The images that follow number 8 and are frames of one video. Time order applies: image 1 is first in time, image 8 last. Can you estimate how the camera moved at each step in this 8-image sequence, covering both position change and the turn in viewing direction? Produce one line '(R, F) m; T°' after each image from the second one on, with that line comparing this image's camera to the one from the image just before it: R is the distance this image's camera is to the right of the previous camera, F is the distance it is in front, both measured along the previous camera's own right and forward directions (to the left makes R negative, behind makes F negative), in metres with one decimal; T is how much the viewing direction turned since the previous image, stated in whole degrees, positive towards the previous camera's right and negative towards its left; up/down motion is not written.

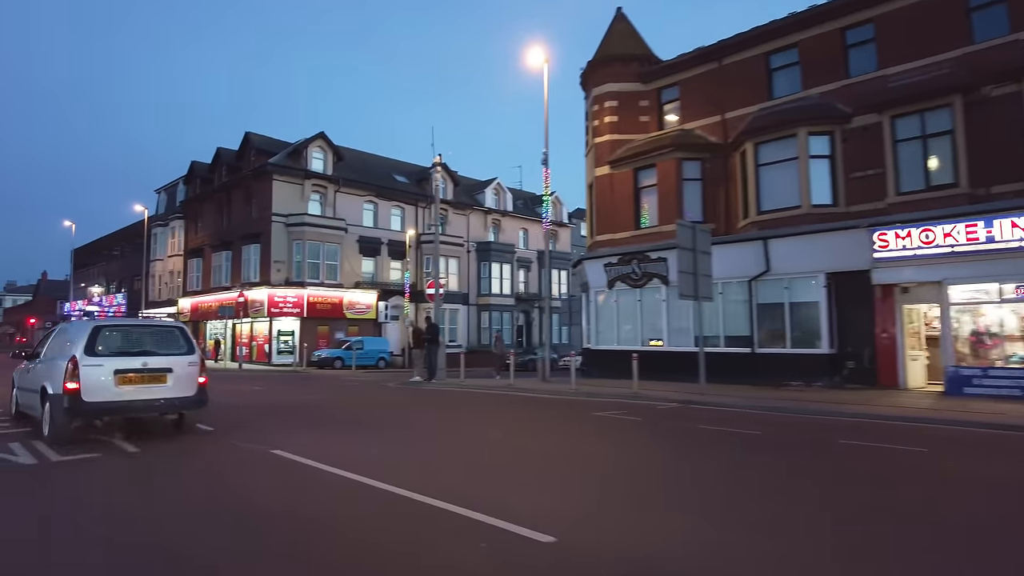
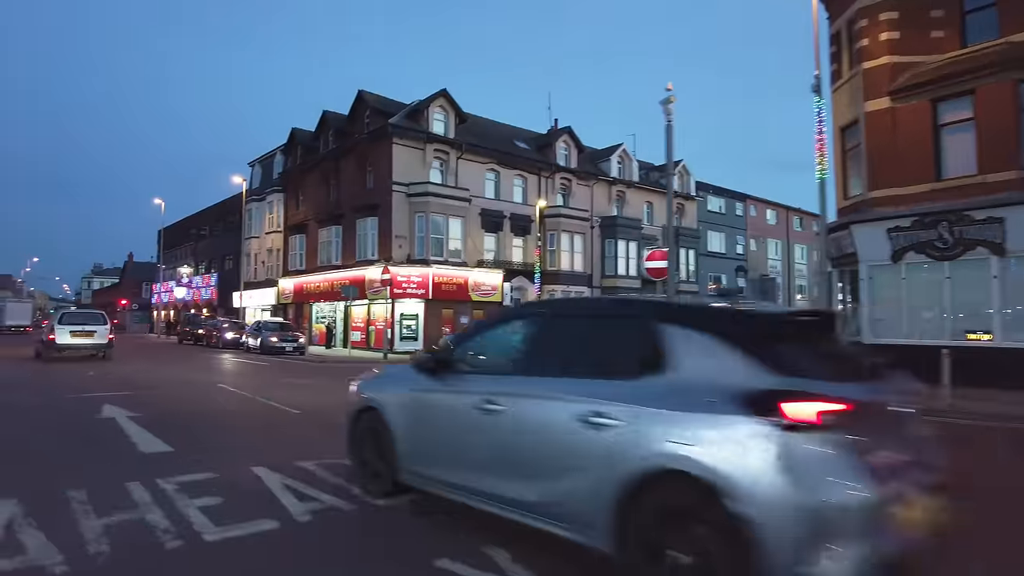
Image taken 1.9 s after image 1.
(-4.9, +5.1) m; -5°
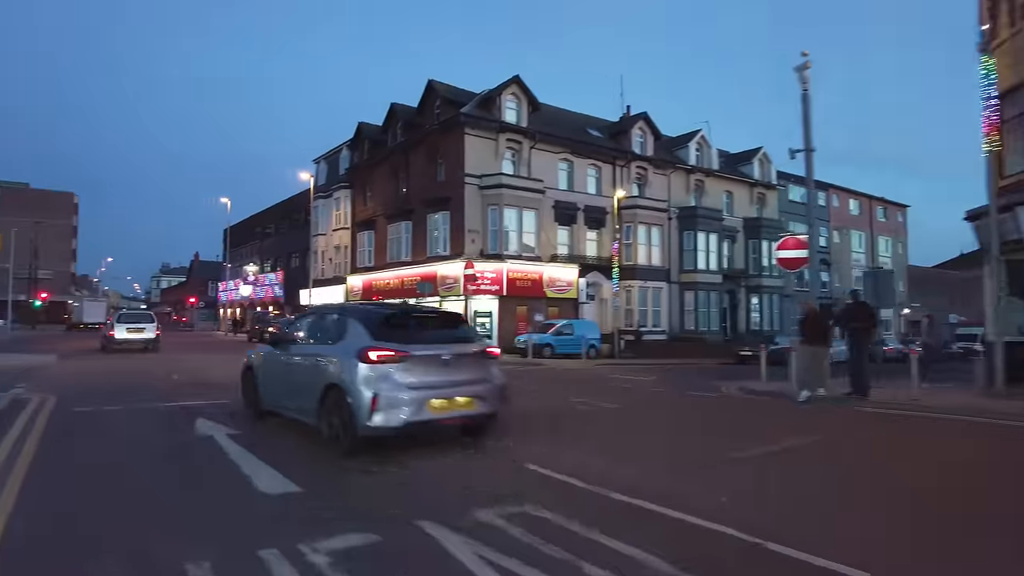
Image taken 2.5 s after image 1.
(-1.3, +1.6) m; -4°
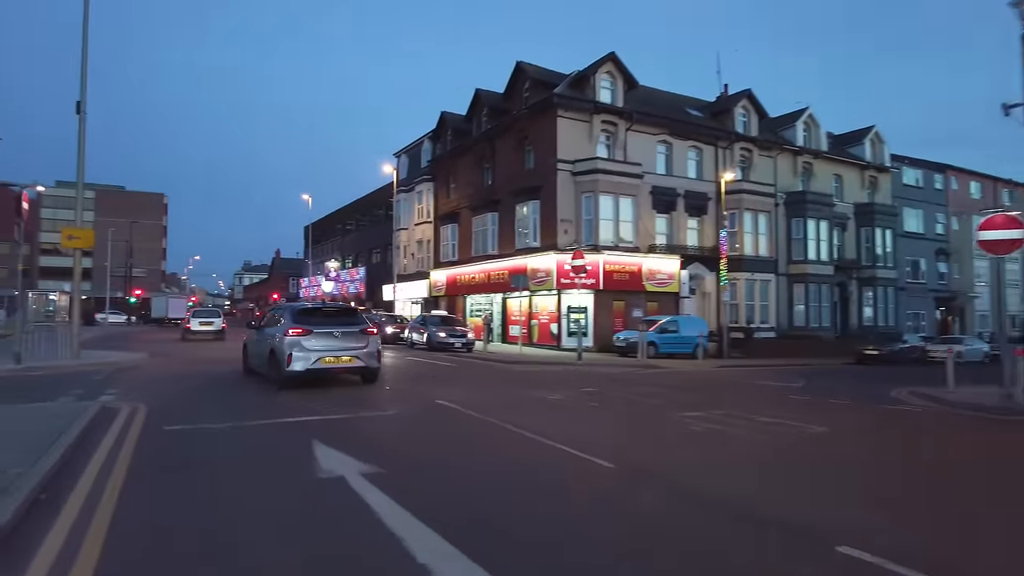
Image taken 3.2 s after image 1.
(-1.3, +2.0) m; -6°
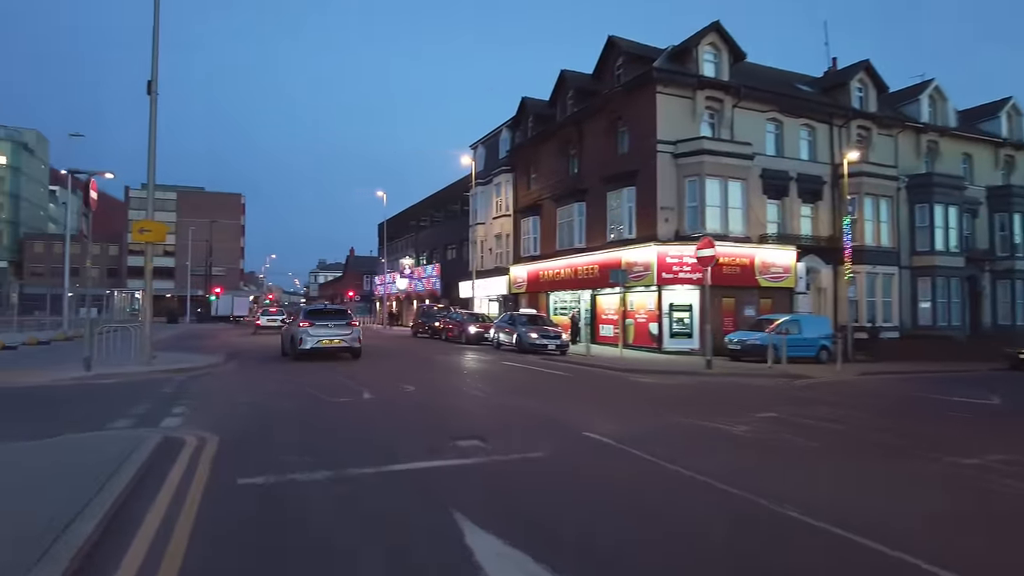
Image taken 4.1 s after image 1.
(-1.2, +2.4) m; -6°
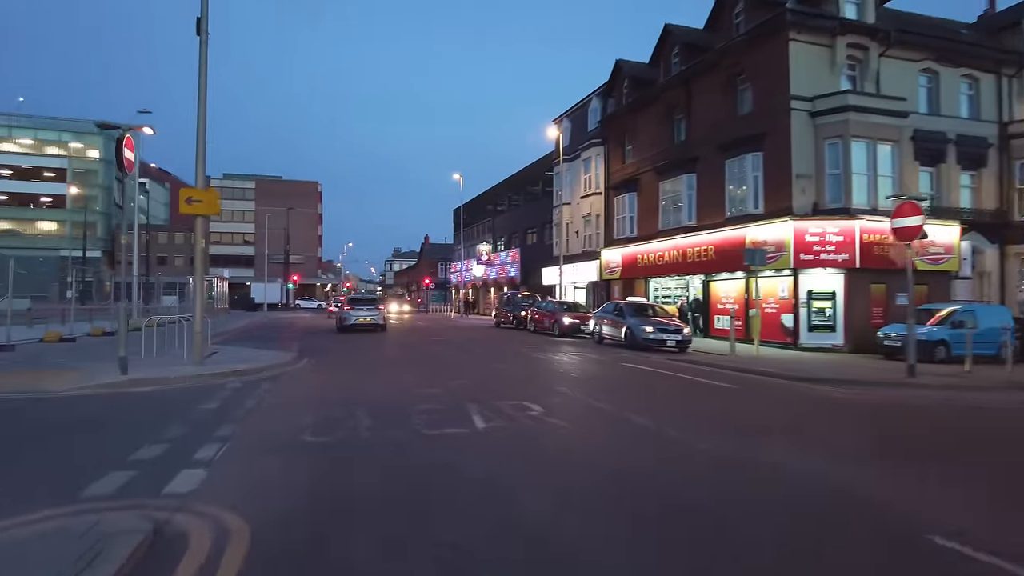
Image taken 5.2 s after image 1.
(-1.2, +3.4) m; -6°
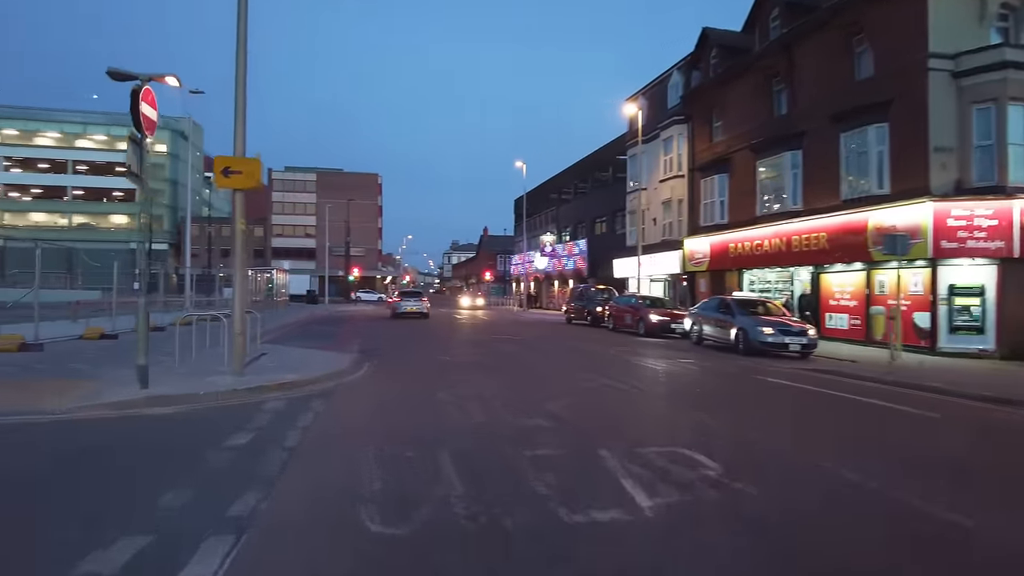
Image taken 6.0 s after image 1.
(-0.9, +2.7) m; -5°
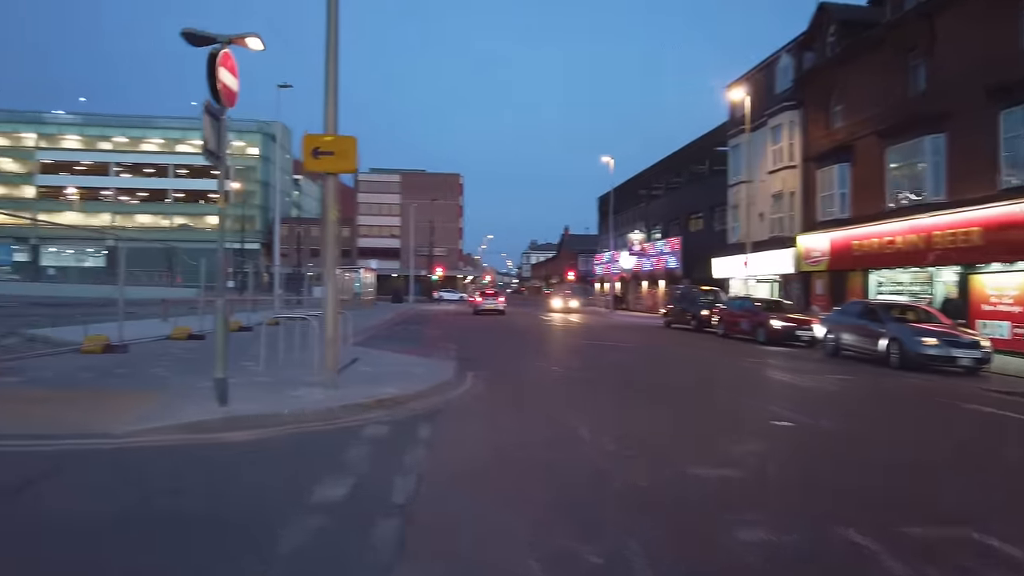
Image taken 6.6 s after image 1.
(-0.8, +1.8) m; -7°
